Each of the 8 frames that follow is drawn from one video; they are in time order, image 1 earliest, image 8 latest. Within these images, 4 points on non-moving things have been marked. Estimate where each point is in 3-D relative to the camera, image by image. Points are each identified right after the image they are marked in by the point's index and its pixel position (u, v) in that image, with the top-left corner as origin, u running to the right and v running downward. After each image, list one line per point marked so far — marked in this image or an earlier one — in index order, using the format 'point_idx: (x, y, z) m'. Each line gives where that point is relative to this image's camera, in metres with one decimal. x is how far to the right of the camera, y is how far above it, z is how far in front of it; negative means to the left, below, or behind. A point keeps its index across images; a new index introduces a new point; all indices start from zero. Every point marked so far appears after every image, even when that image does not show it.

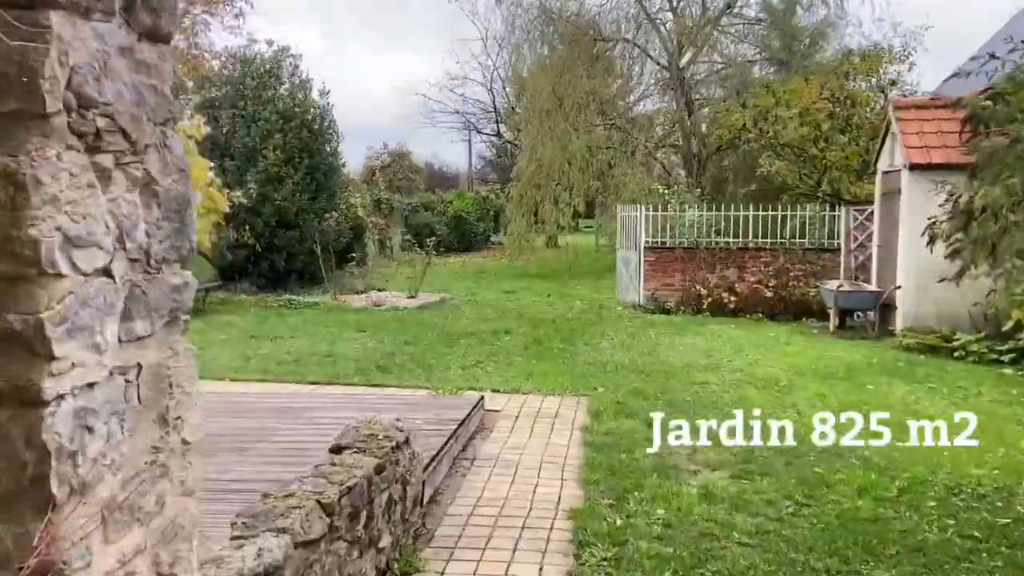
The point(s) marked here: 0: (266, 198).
0: (-3.9, +1.4, +13.8) m
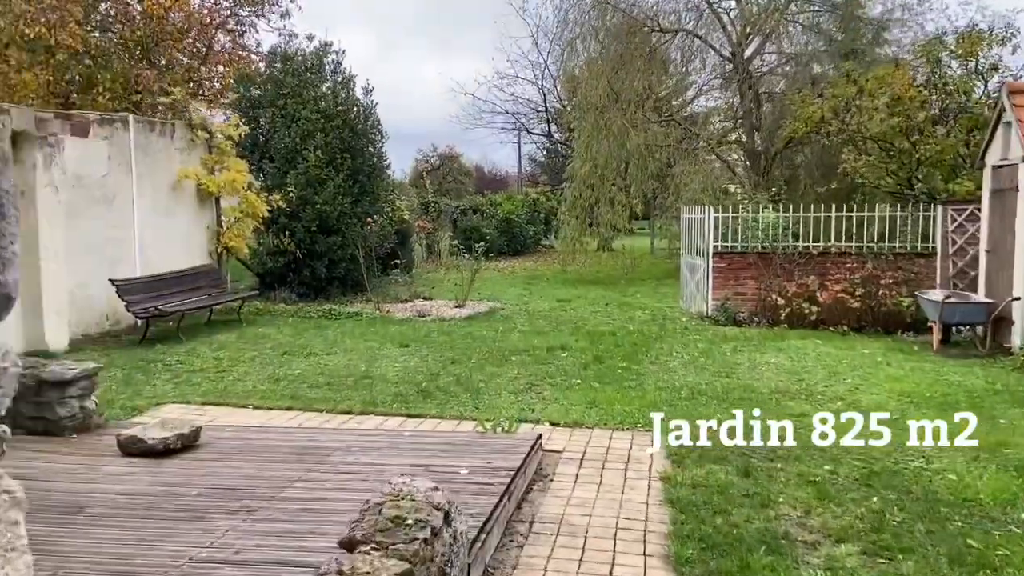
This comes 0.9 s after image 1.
0: (-3.1, +1.3, +13.0) m
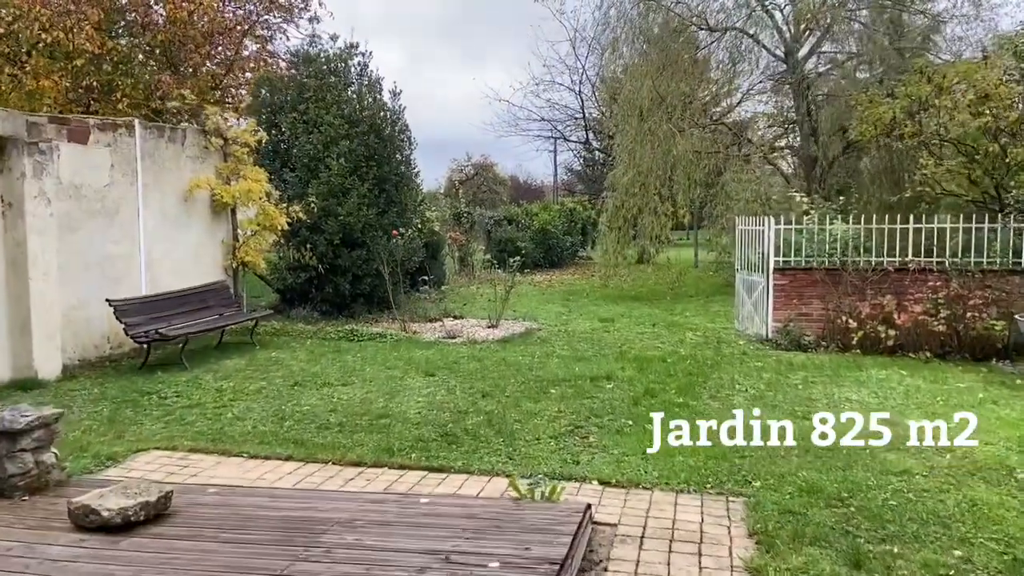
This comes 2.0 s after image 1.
0: (-2.6, +1.1, +12.1) m
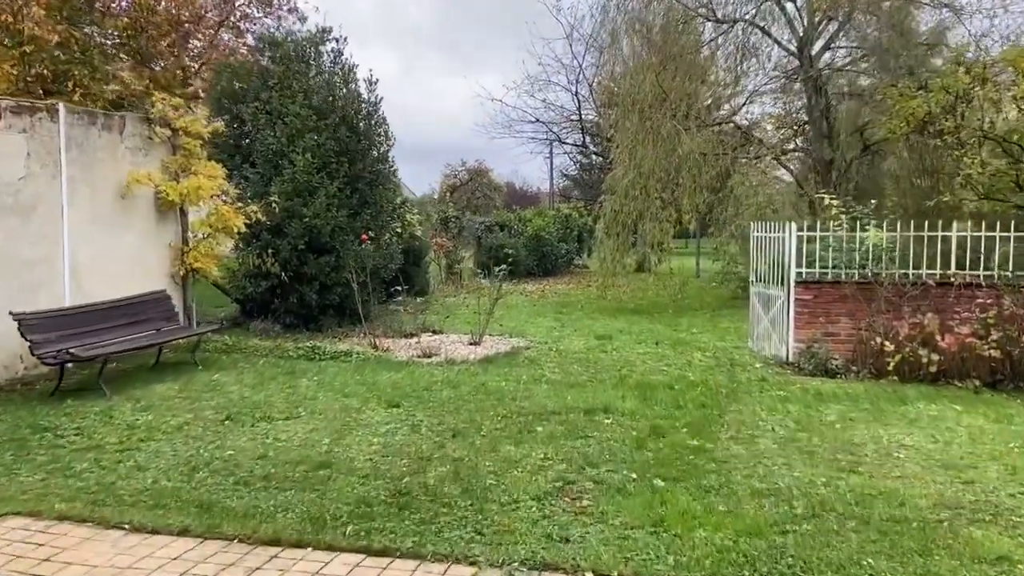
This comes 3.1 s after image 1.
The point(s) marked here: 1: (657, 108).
0: (-2.7, +0.9, +10.8) m
1: (+2.4, +2.9, +14.1) m
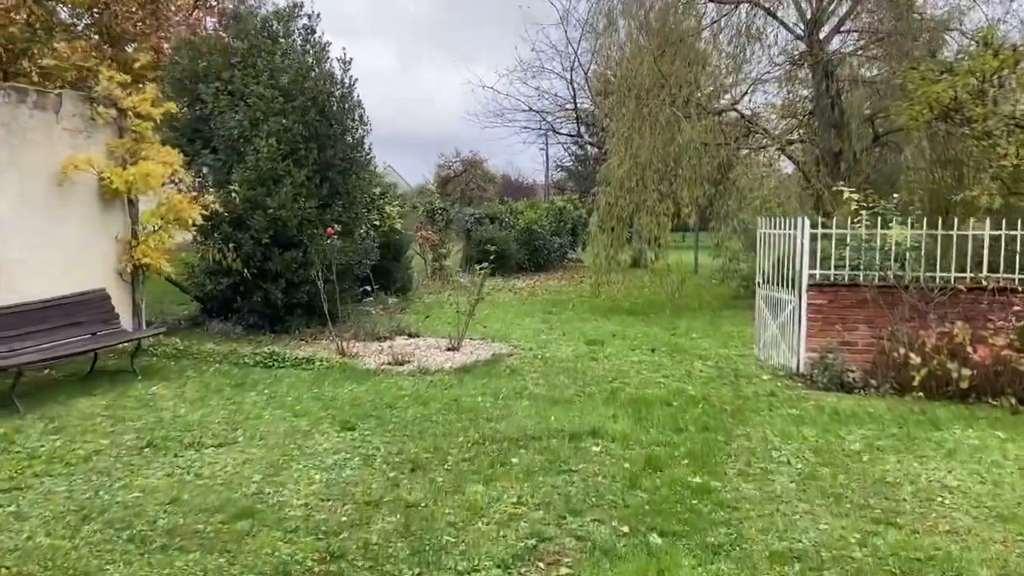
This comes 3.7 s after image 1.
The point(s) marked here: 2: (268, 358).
0: (-2.9, +0.9, +9.9) m
1: (+2.2, +3.0, +13.2) m
2: (-2.4, -0.7, +8.4) m
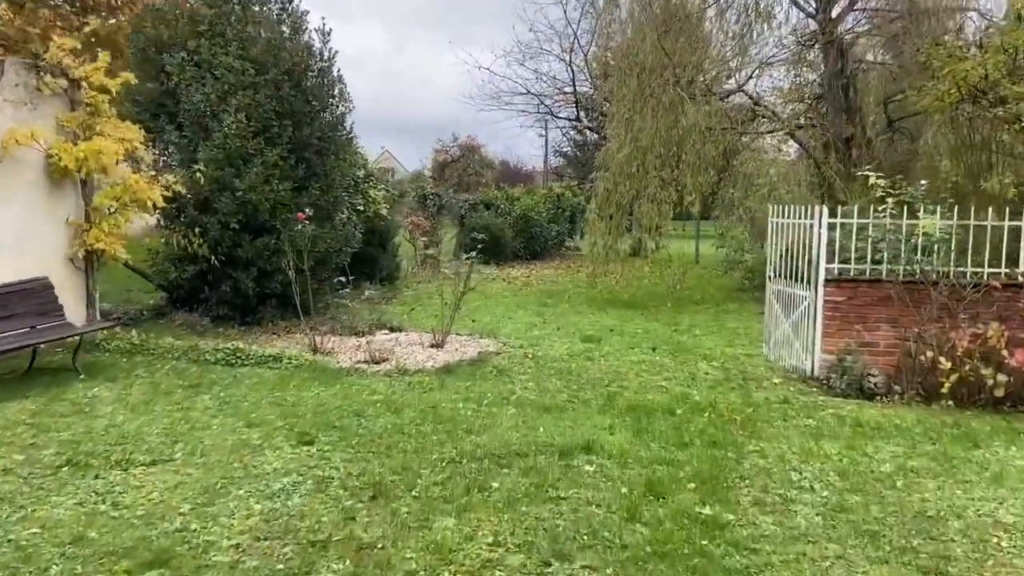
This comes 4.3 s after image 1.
0: (-3.0, +1.1, +9.1) m
1: (+2.1, +3.1, +12.4) m
2: (-2.5, -0.6, +7.6) m
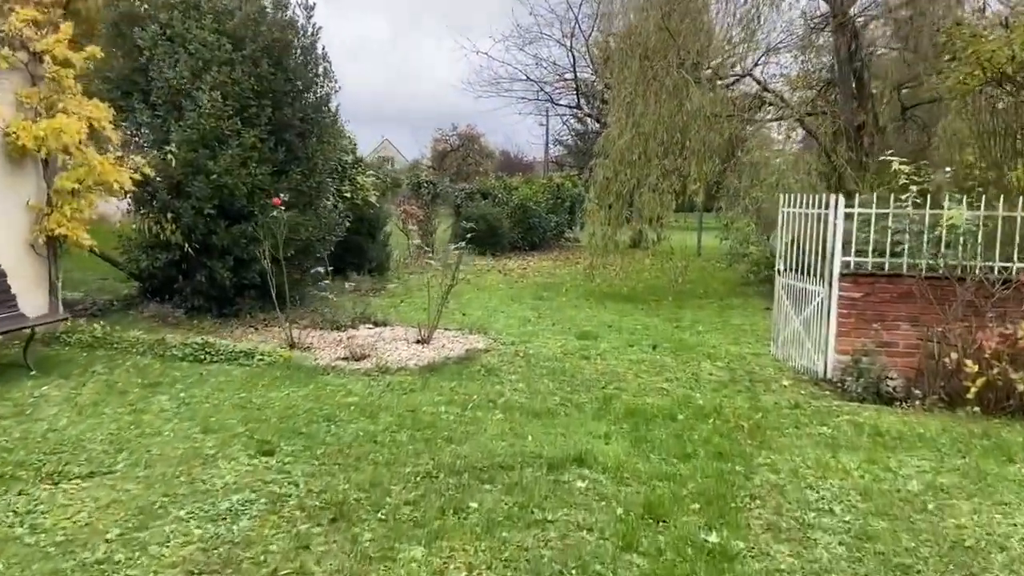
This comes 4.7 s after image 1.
0: (-3.1, +1.2, +8.5) m
1: (+2.0, +3.2, +11.8) m
2: (-2.6, -0.5, +7.1) m
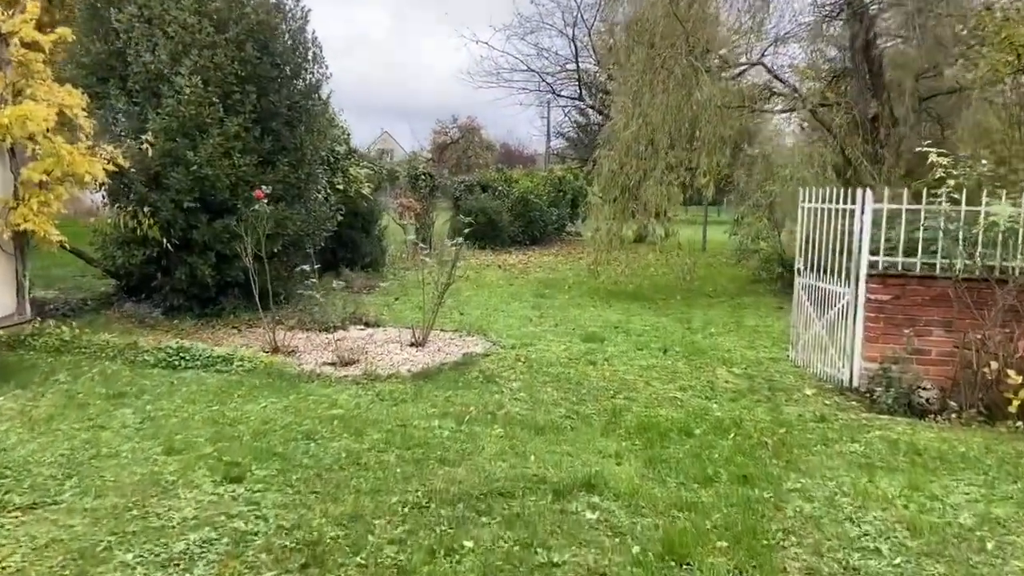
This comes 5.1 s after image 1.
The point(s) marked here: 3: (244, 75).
0: (-3.1, +1.2, +8.0) m
1: (+2.1, +3.2, +11.3) m
2: (-2.6, -0.5, +6.6) m
3: (-2.6, +2.1, +8.4) m
